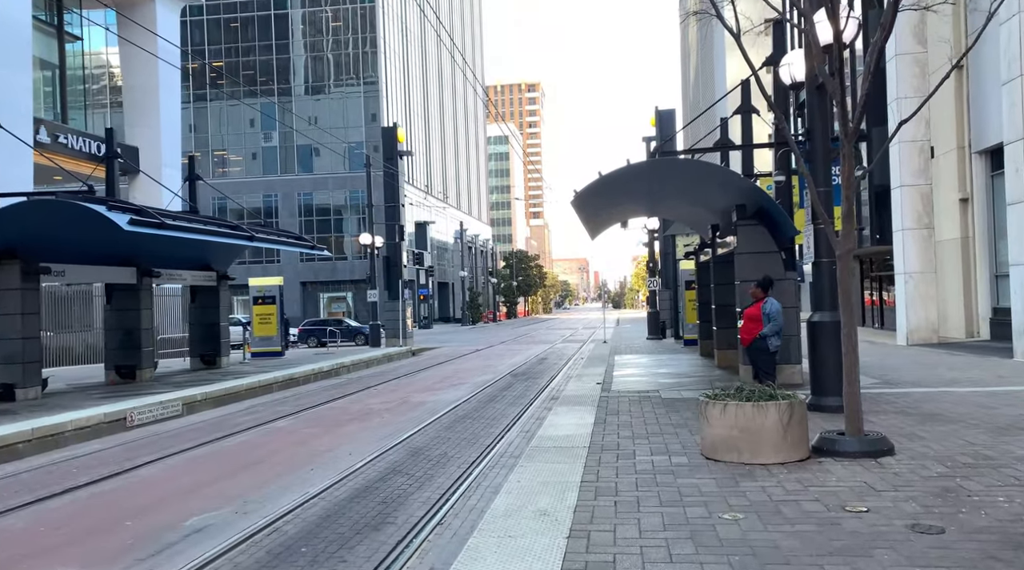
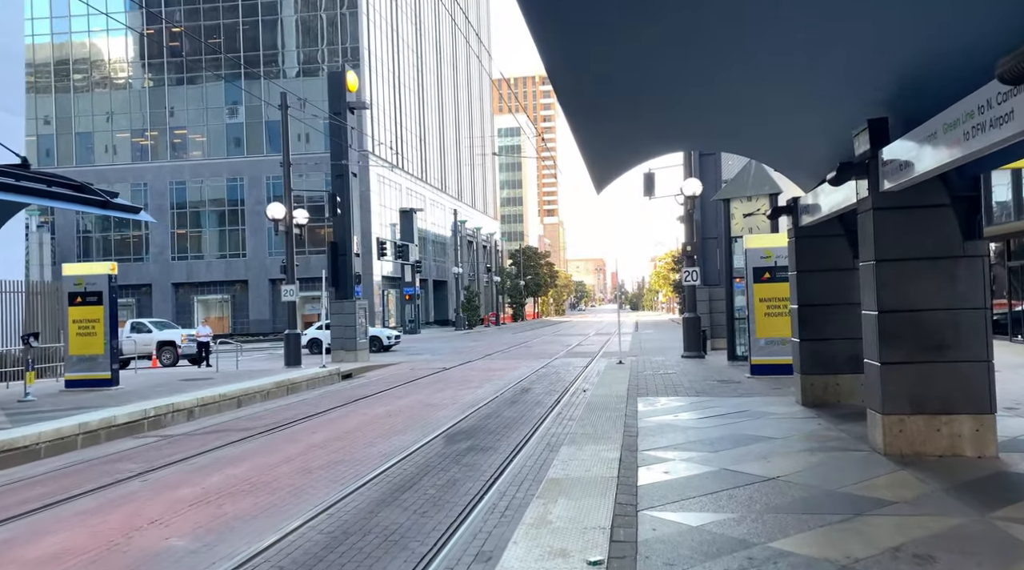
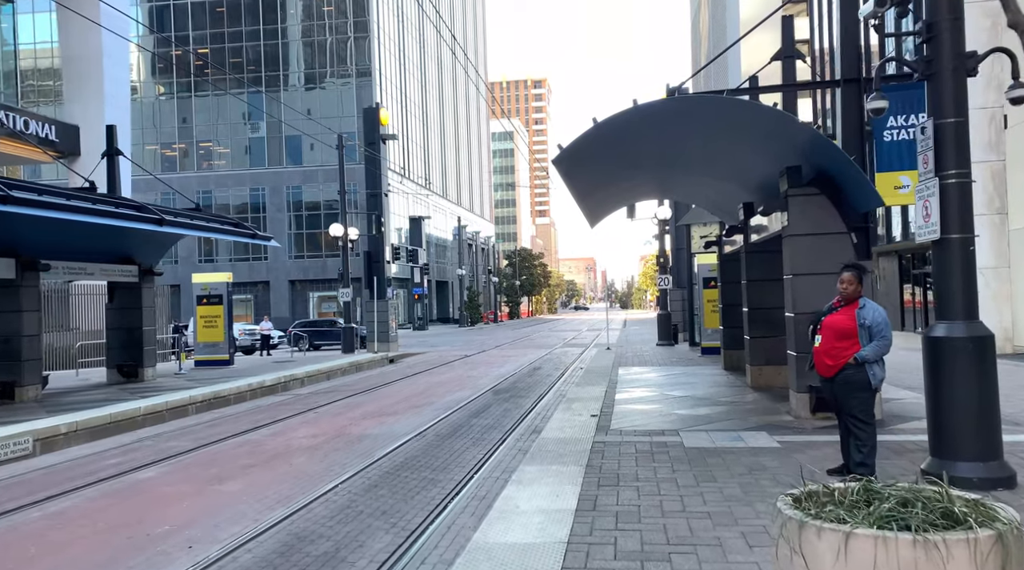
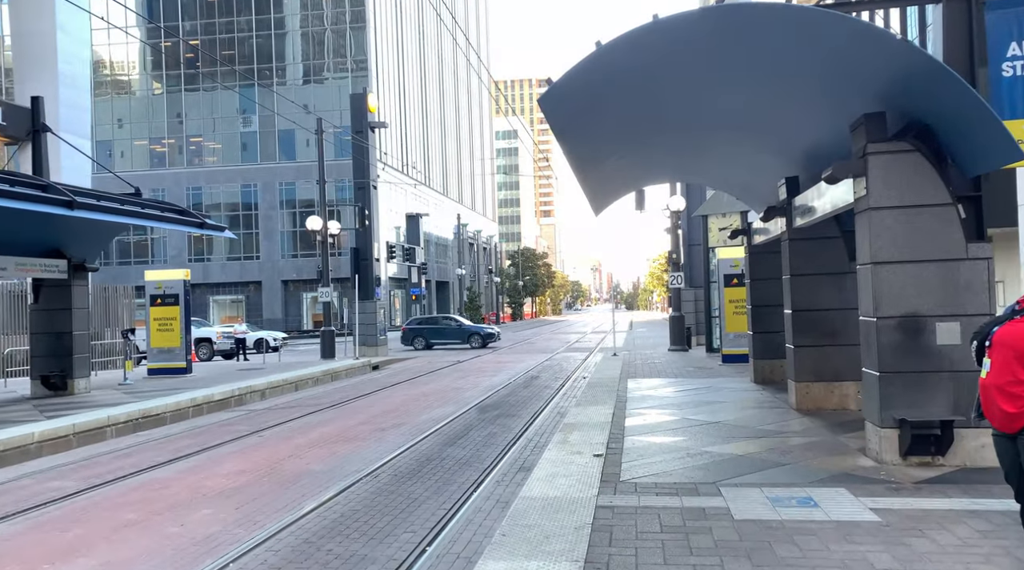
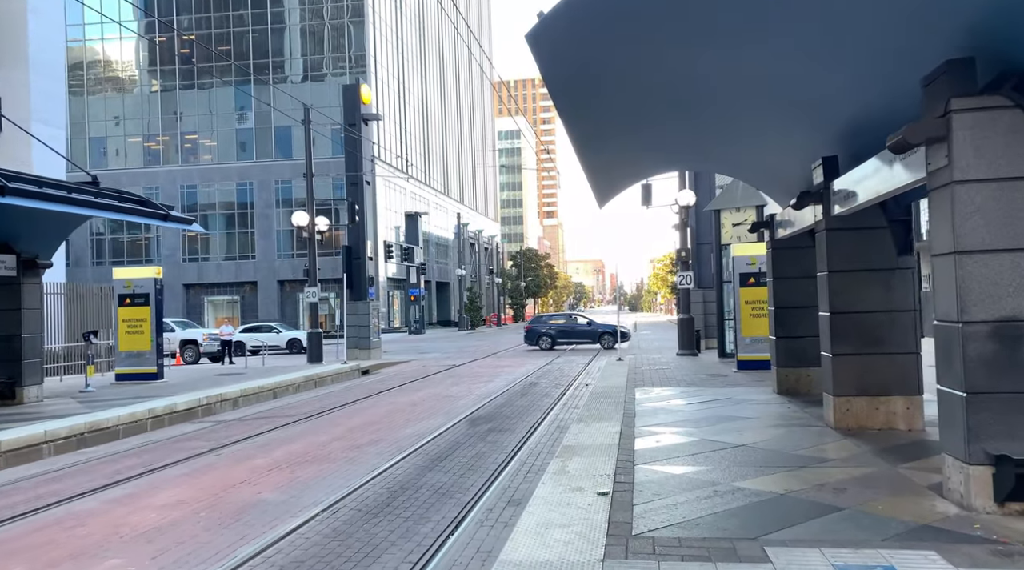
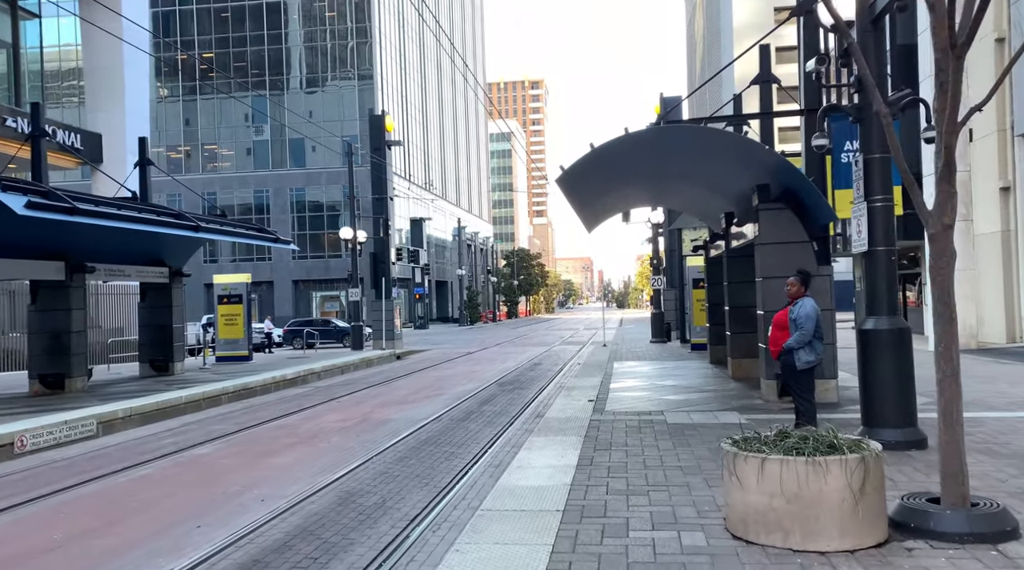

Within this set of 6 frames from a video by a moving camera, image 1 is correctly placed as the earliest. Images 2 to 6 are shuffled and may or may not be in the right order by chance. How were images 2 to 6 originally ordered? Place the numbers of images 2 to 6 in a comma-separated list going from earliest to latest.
6, 3, 4, 5, 2
